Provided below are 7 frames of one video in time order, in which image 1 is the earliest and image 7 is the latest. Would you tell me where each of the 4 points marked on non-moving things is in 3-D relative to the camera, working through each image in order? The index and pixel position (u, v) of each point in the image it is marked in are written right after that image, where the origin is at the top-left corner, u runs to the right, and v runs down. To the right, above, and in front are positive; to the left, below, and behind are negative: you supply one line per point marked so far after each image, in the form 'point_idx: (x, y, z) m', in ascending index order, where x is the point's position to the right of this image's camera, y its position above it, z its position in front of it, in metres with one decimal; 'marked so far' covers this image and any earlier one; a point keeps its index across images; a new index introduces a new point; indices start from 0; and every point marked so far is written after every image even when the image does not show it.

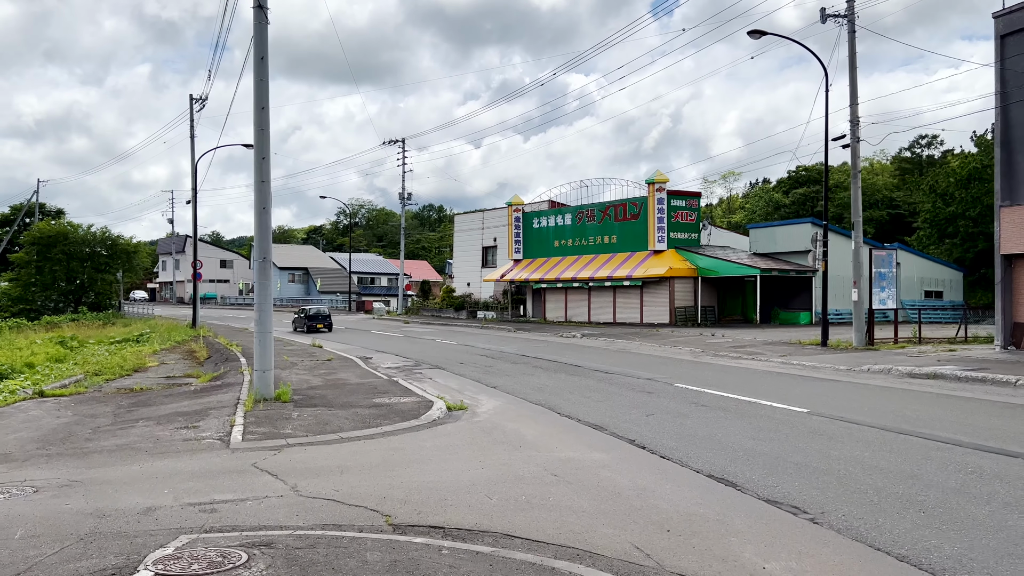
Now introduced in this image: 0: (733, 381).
0: (+4.5, -1.9, +13.8) m
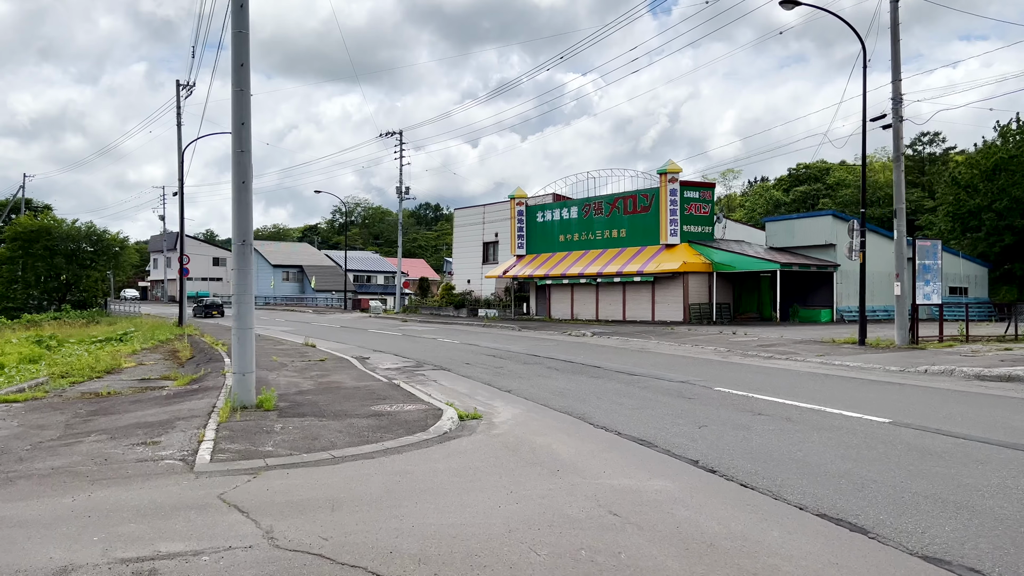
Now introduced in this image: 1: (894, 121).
0: (+4.8, -1.7, +12.2) m
1: (+9.2, +4.1, +16.5) m
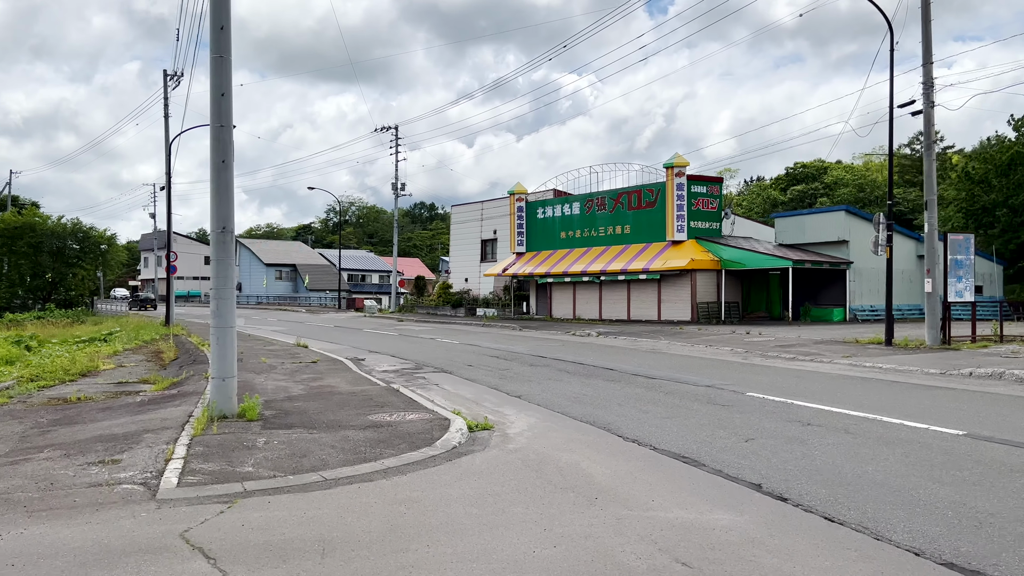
0: (+4.9, -1.7, +11.1) m
1: (+9.4, +4.1, +15.5) m
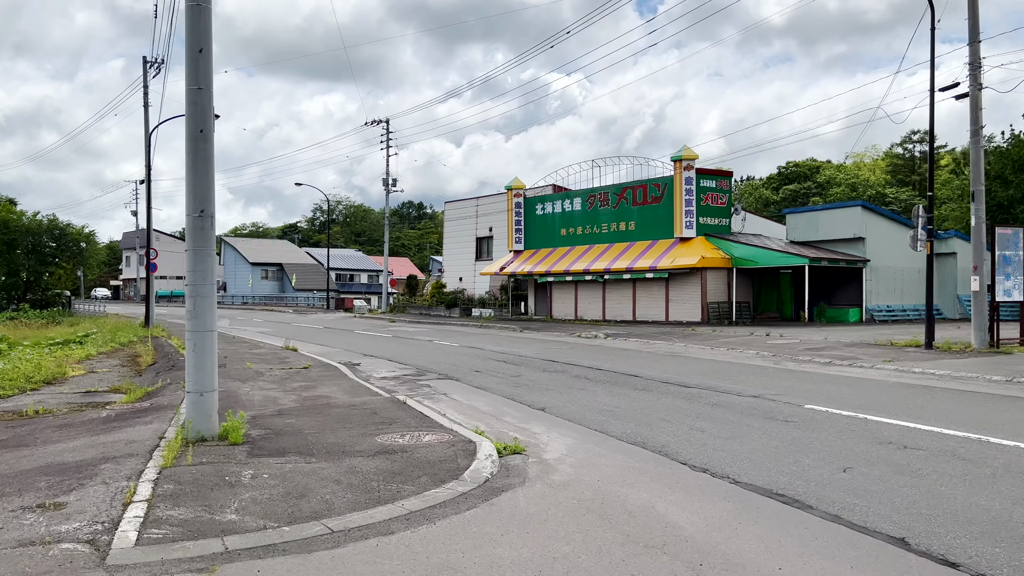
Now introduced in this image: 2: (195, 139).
0: (+5.3, -1.6, +9.8) m
1: (+9.6, +4.2, +14.3) m
2: (-3.4, +1.6, +7.3) m
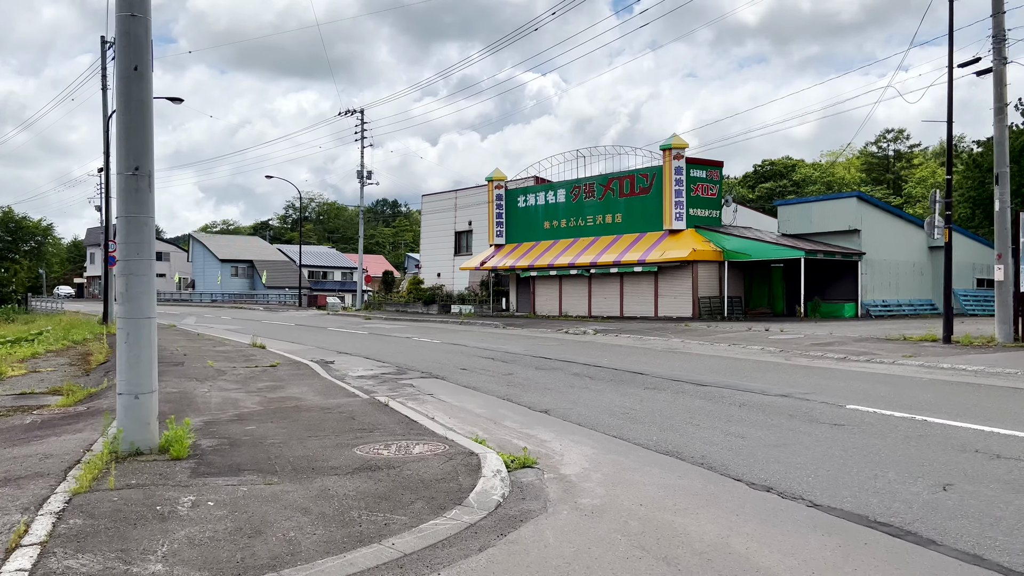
0: (+5.3, -1.4, +8.7) m
1: (+9.5, +4.4, +13.3) m
2: (-3.3, +1.8, +5.9) m
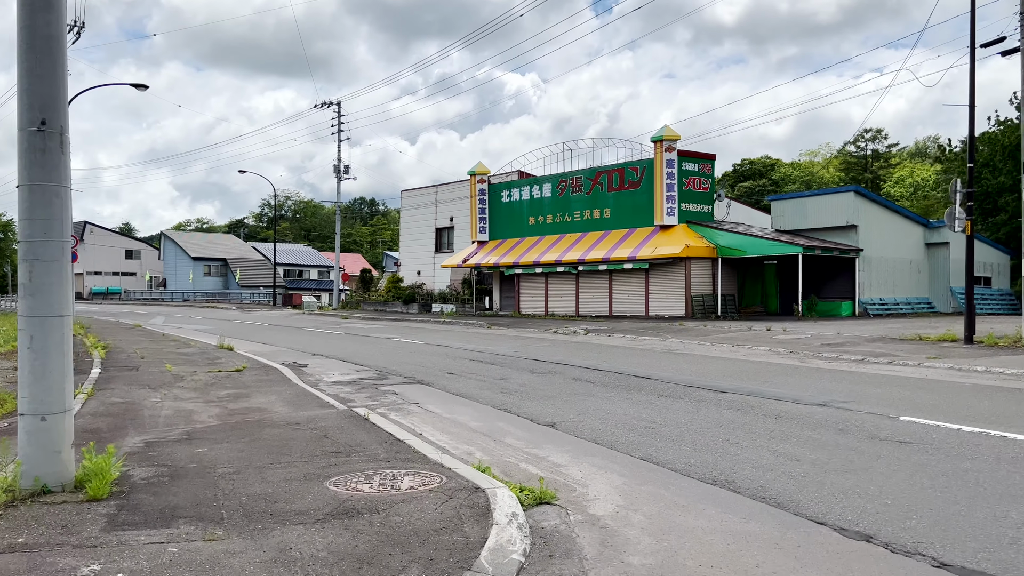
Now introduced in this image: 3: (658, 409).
0: (+5.3, -1.4, +7.7) m
1: (+9.3, +4.4, +12.4) m
2: (-3.2, +1.9, +4.5) m
3: (+1.8, -1.4, +8.2) m
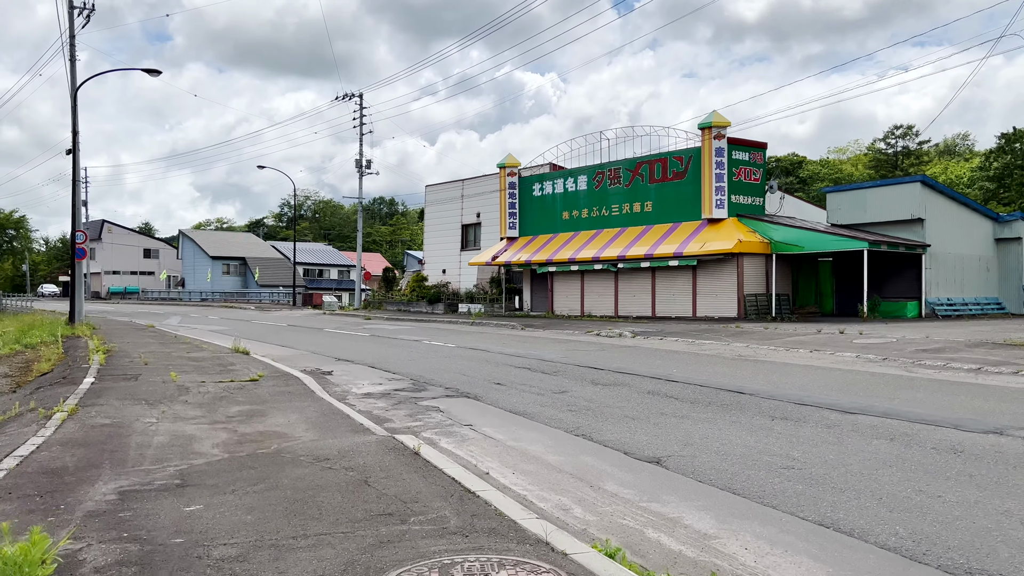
0: (+6.0, -1.3, +5.8) m
1: (+10.2, +4.5, +10.4) m
2: (-2.5, +1.9, +2.9) m
3: (+2.5, -1.4, +6.4) m
